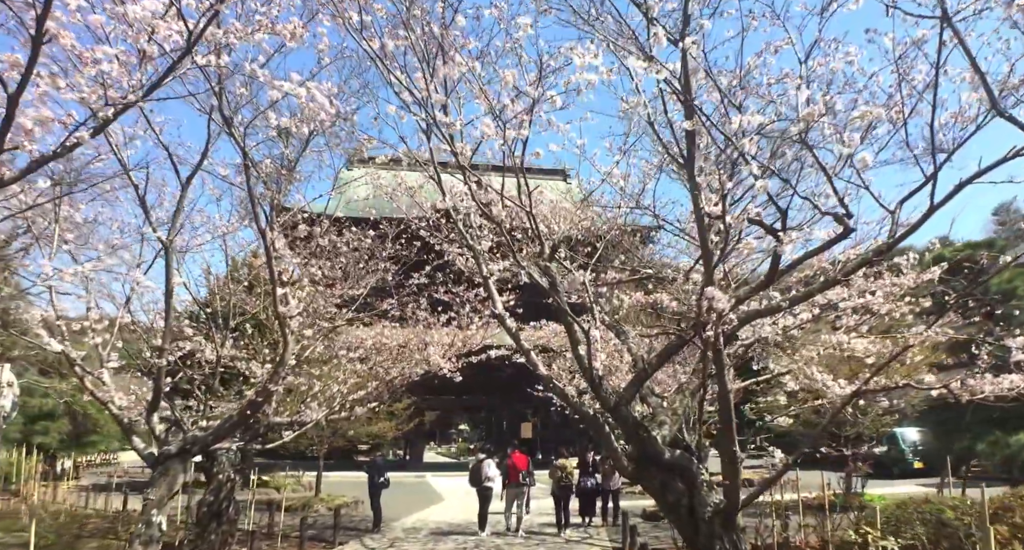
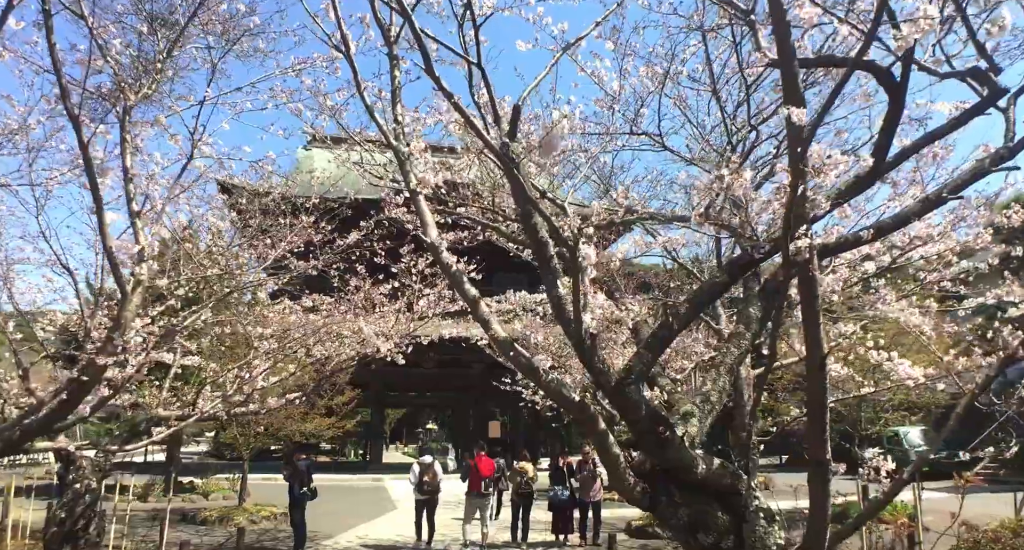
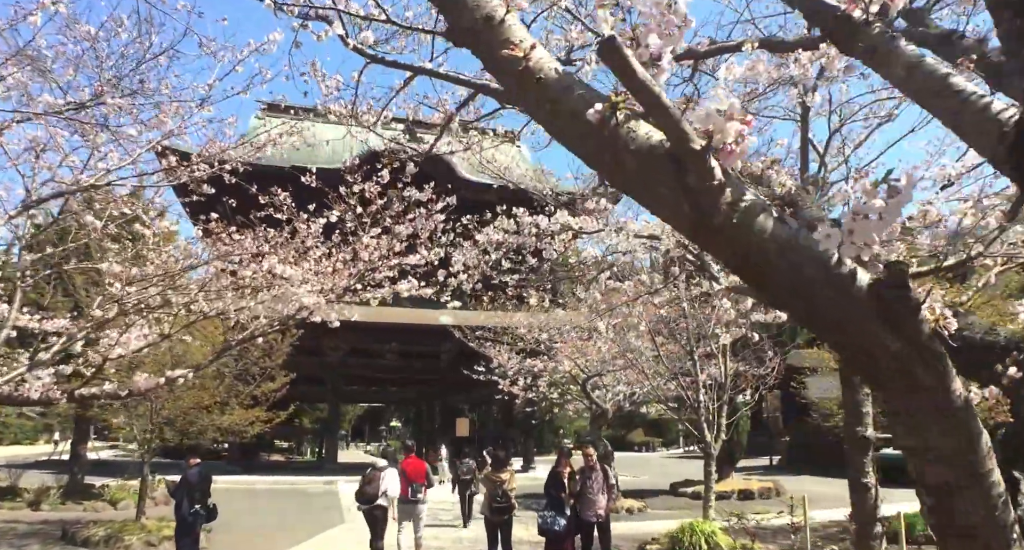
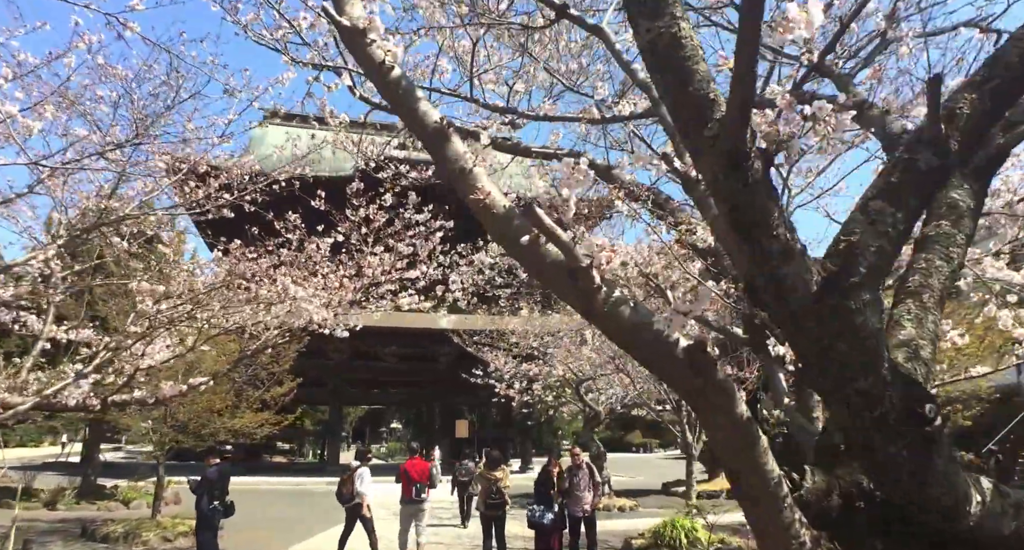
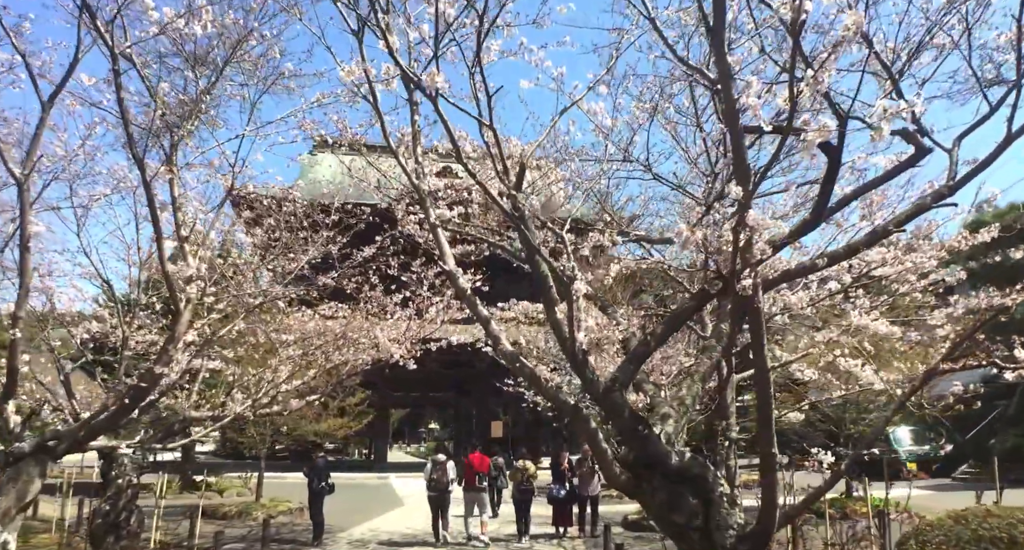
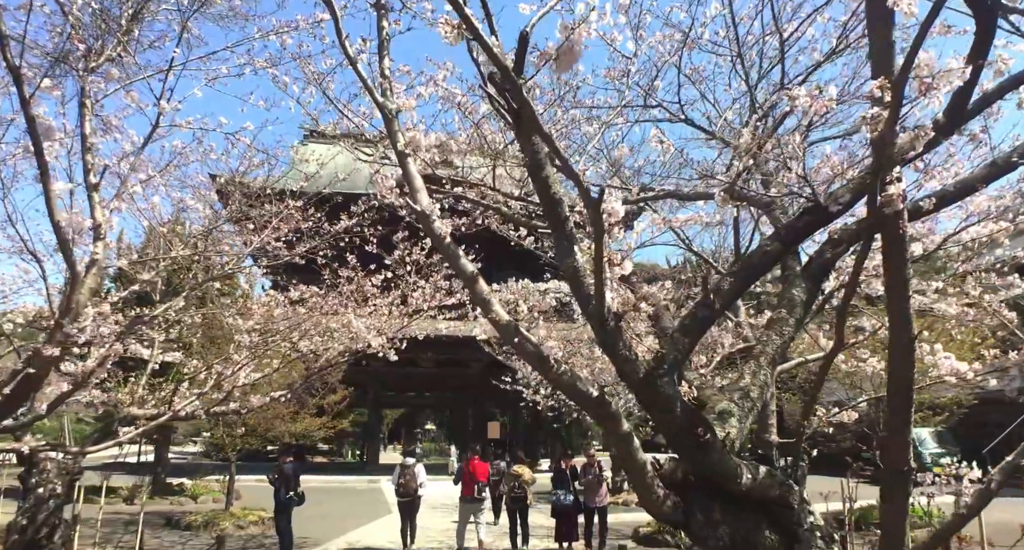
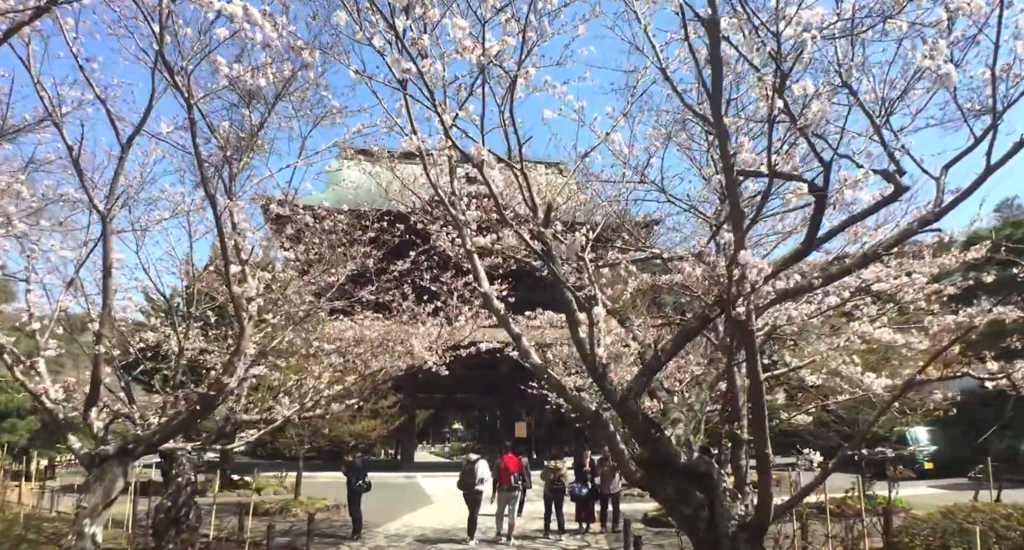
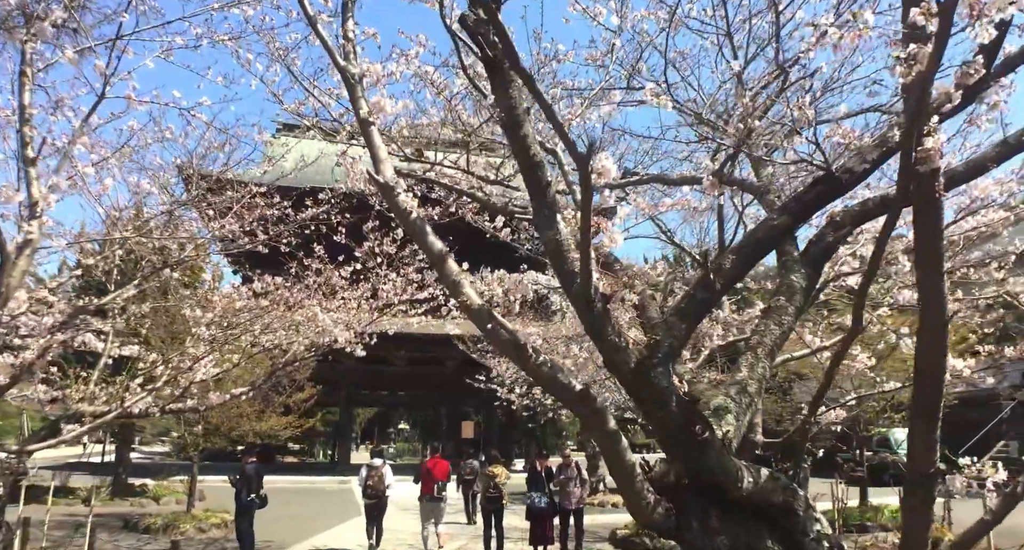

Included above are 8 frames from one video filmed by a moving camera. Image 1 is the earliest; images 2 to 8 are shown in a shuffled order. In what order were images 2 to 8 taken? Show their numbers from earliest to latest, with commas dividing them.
7, 5, 2, 6, 8, 4, 3
